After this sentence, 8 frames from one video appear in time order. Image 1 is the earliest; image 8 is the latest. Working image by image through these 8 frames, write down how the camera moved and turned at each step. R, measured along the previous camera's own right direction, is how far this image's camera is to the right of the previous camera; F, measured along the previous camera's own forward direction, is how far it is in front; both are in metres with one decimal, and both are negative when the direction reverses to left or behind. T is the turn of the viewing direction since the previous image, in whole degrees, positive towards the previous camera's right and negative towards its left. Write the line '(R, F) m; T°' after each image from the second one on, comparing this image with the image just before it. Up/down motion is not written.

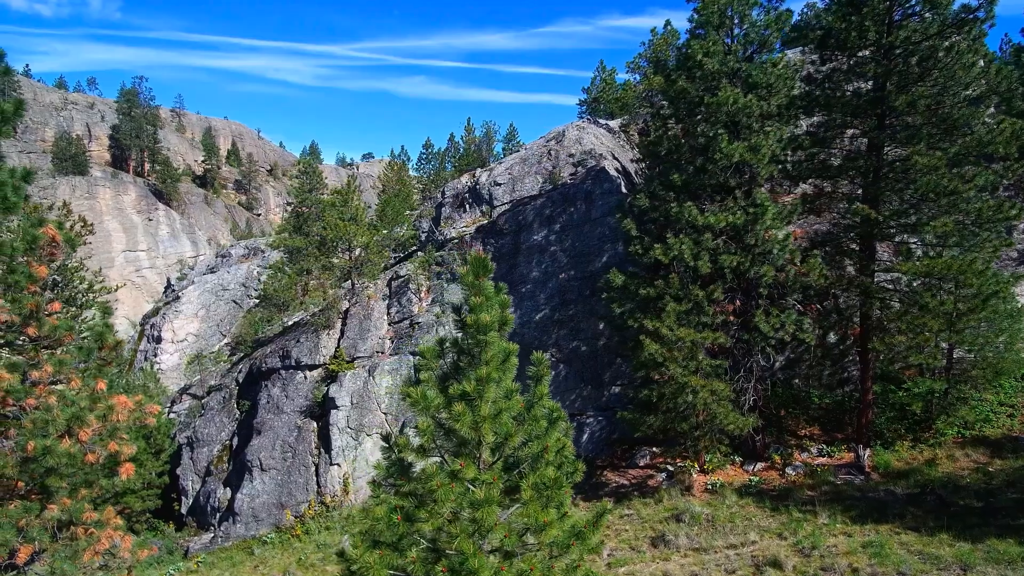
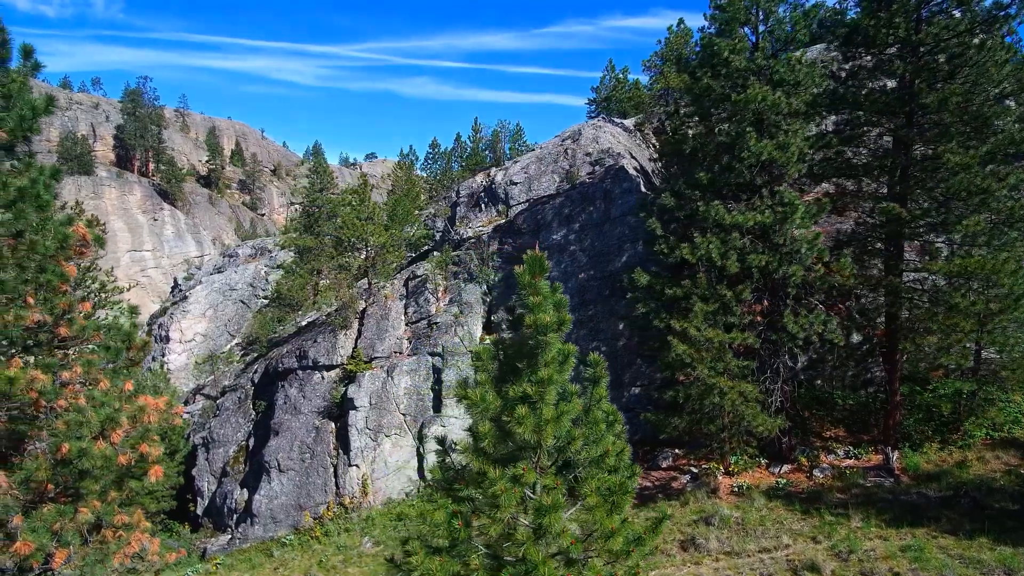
(-0.5, +0.1) m; 0°
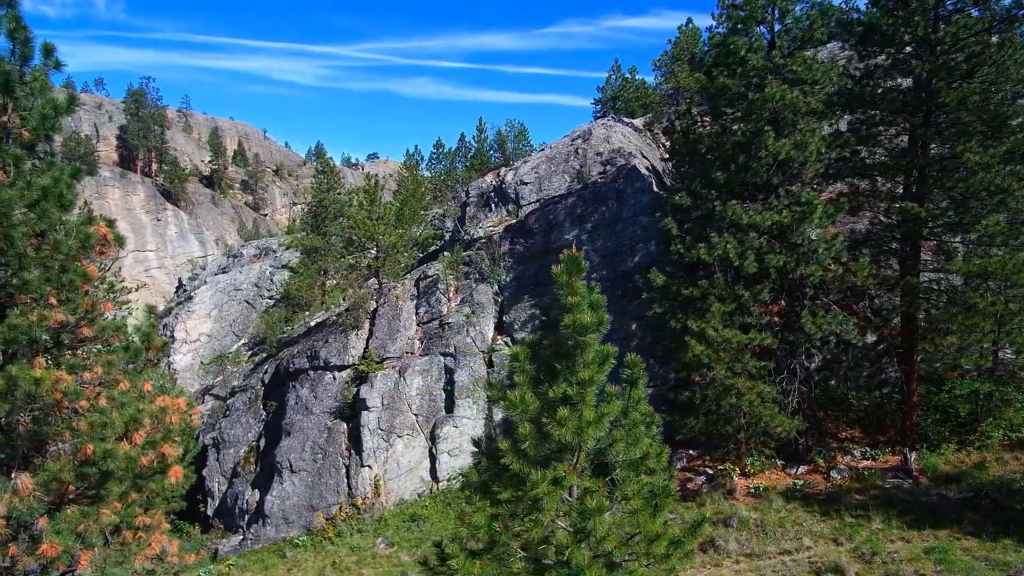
(-0.3, +0.1) m; 0°
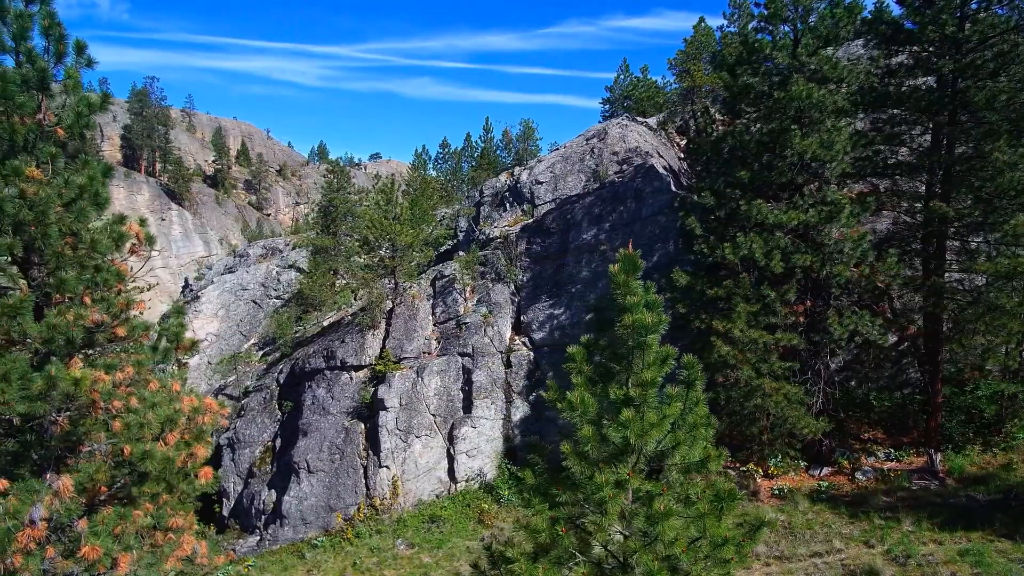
(-0.4, +0.1) m; 0°
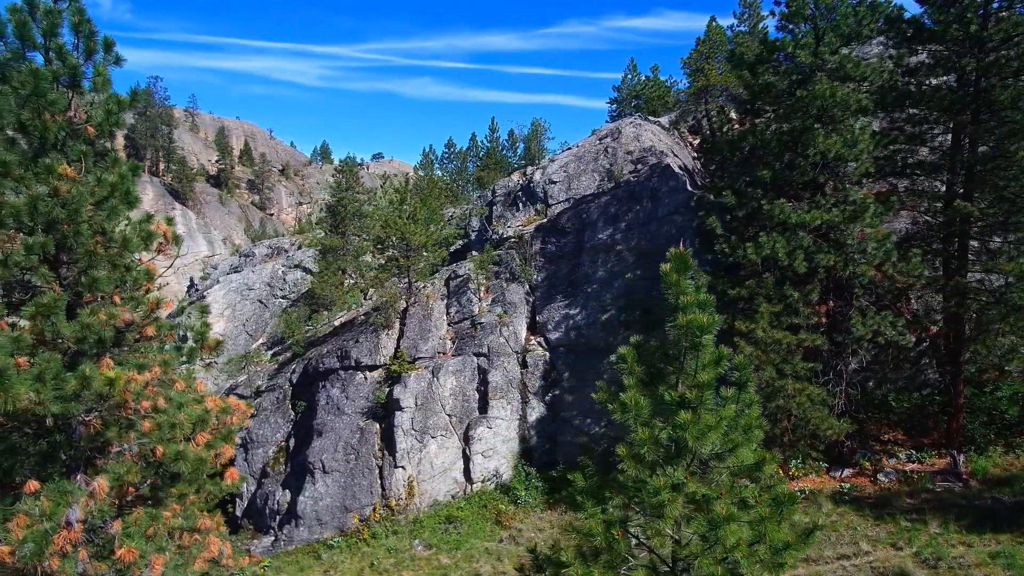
(-0.4, +0.1) m; 0°
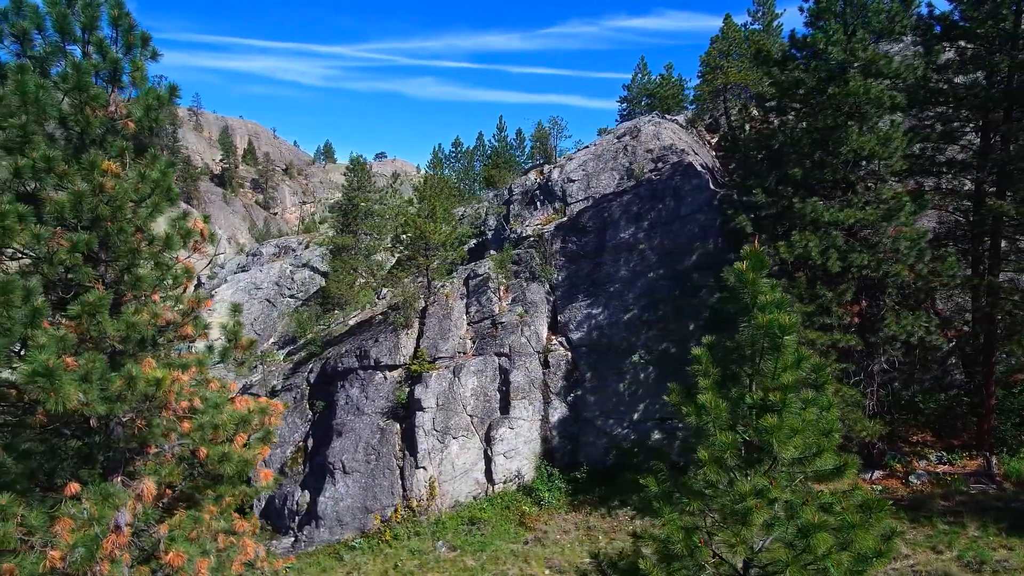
(-0.5, +0.1) m; 0°
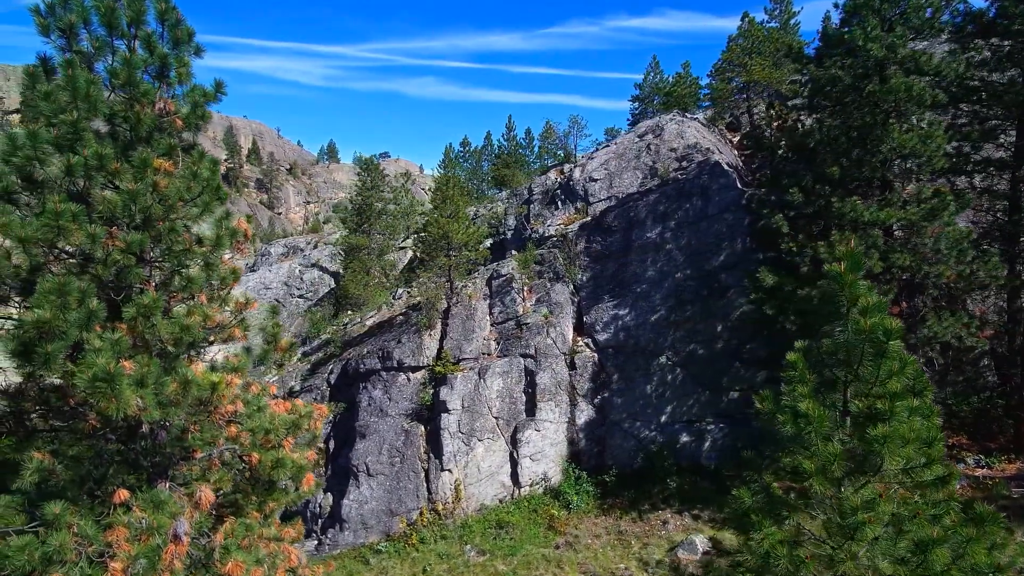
(-0.6, +0.2) m; 0°
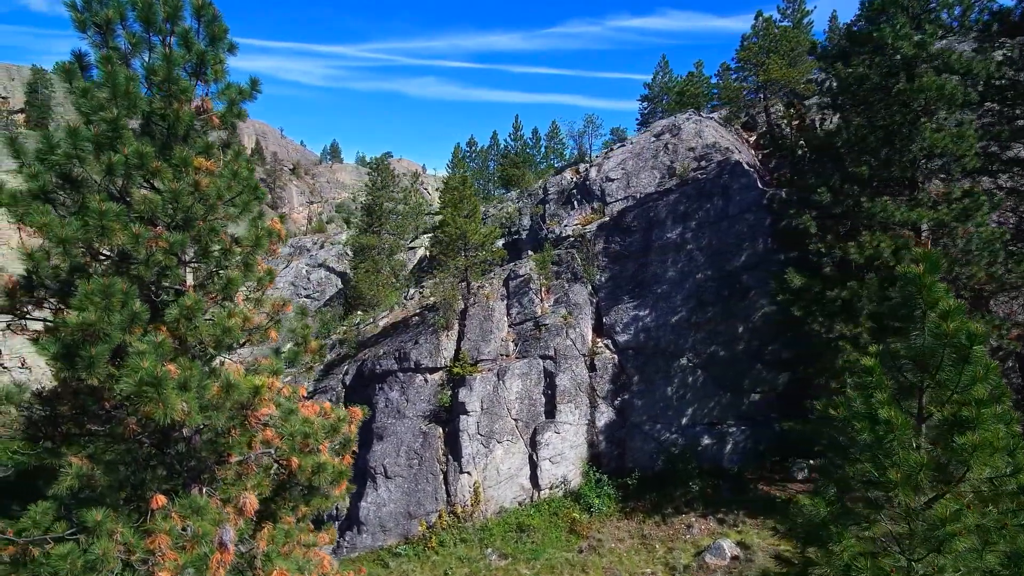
(-0.4, +0.1) m; 0°
